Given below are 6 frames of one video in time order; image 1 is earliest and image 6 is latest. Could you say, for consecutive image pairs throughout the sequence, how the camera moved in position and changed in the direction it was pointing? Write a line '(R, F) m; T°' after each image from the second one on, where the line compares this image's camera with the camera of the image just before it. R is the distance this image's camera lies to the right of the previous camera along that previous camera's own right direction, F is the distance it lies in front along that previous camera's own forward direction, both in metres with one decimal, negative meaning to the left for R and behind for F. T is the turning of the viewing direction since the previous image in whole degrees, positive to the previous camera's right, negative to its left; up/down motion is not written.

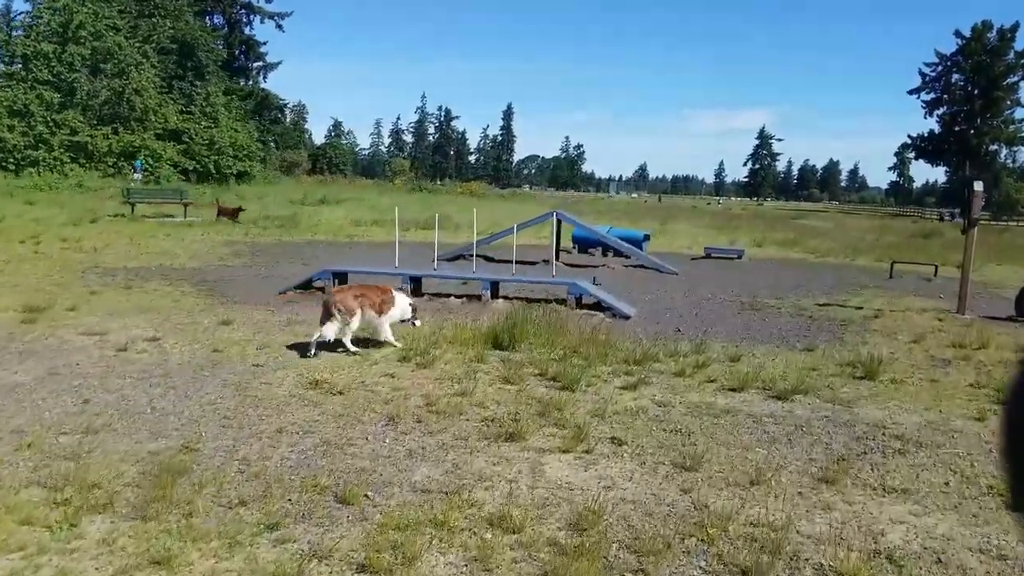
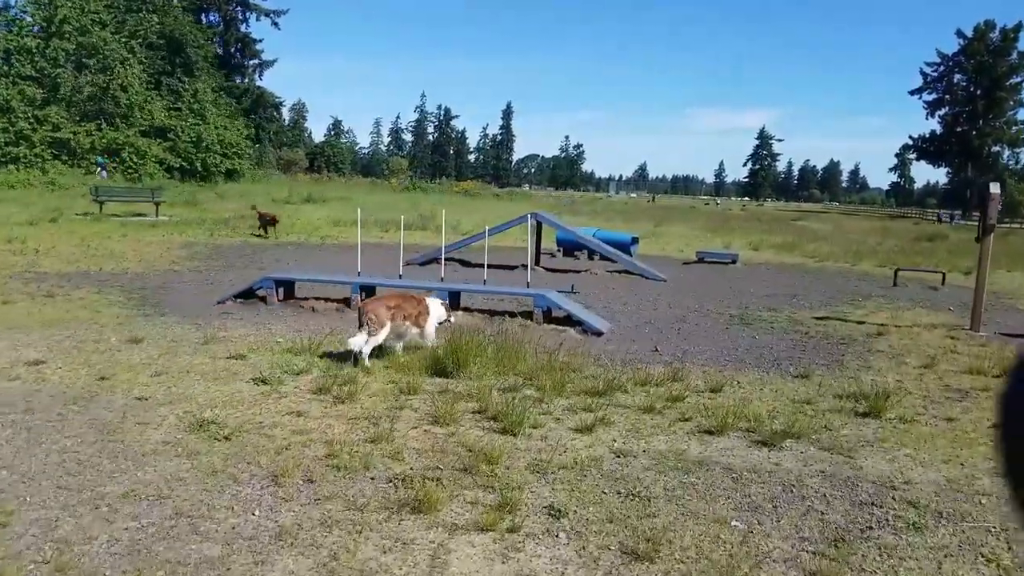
(+0.5, +1.3) m; 0°
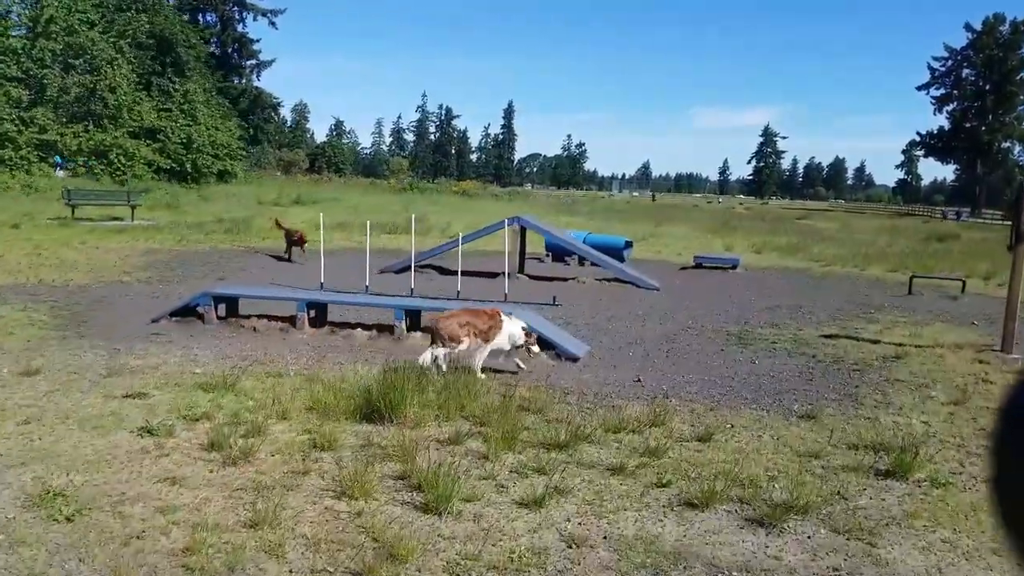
(+0.4, +1.3) m; 0°
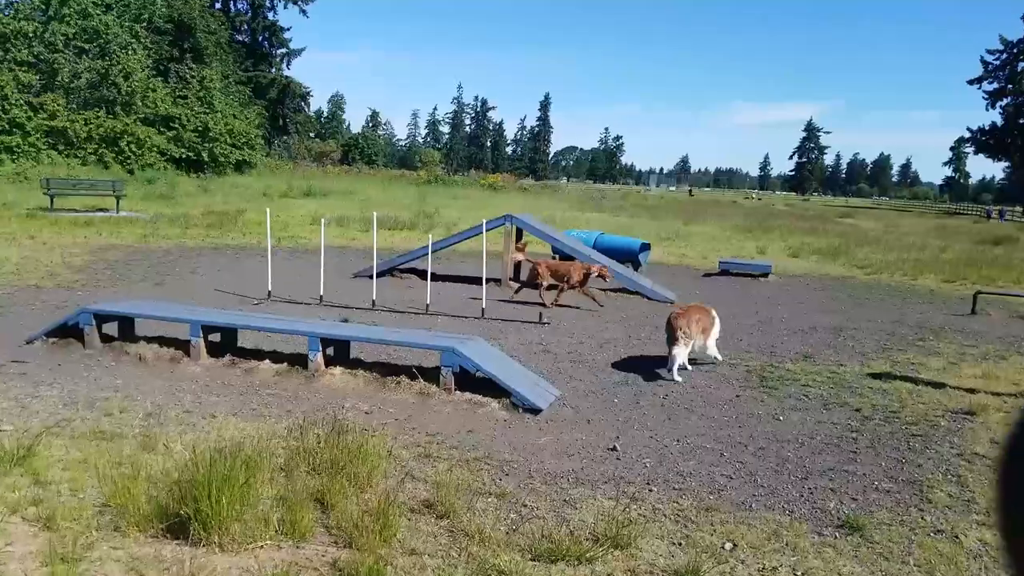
(+0.7, +2.2) m; -2°
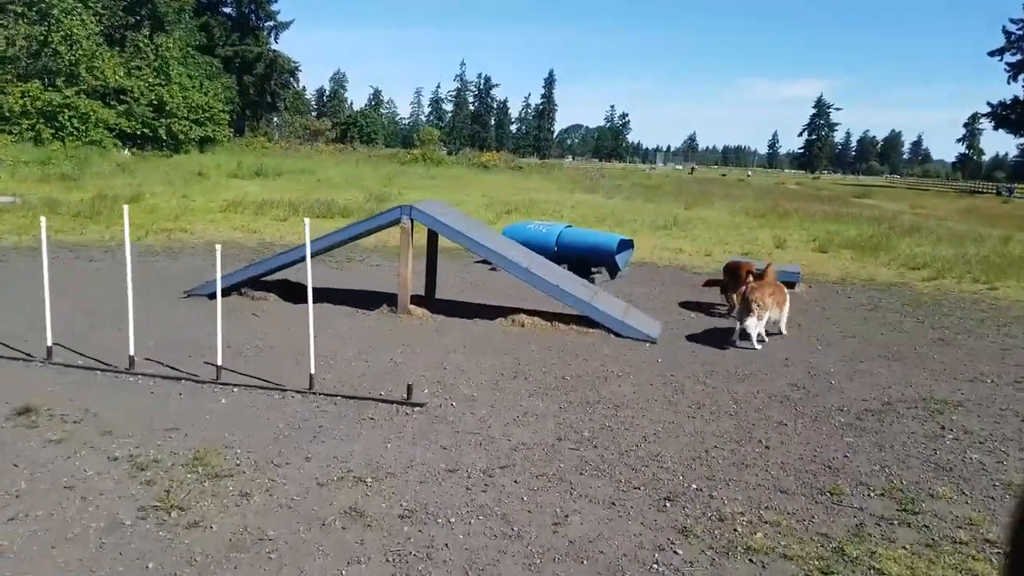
(+1.1, +4.9) m; -1°
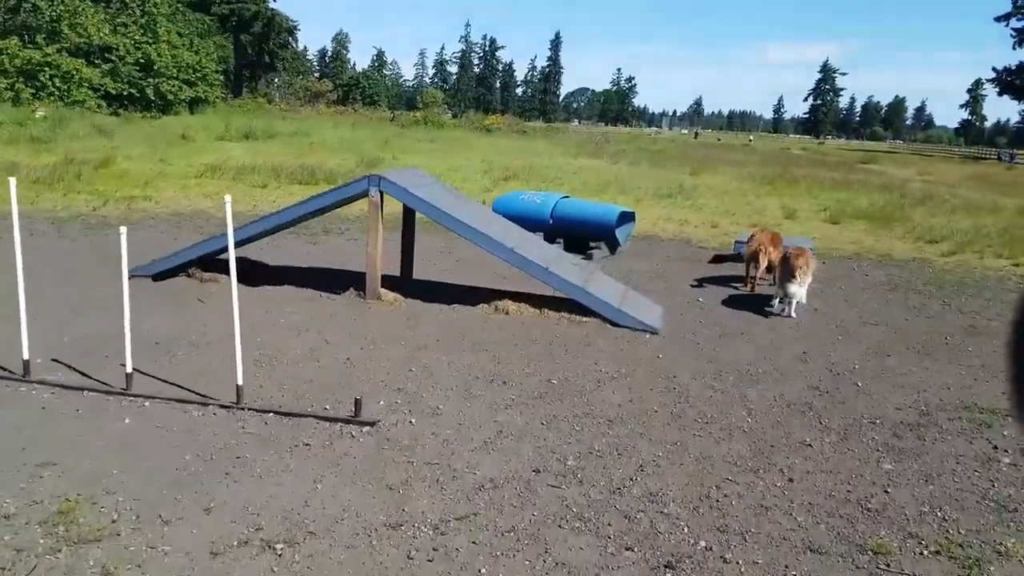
(+0.2, +1.1) m; 0°
